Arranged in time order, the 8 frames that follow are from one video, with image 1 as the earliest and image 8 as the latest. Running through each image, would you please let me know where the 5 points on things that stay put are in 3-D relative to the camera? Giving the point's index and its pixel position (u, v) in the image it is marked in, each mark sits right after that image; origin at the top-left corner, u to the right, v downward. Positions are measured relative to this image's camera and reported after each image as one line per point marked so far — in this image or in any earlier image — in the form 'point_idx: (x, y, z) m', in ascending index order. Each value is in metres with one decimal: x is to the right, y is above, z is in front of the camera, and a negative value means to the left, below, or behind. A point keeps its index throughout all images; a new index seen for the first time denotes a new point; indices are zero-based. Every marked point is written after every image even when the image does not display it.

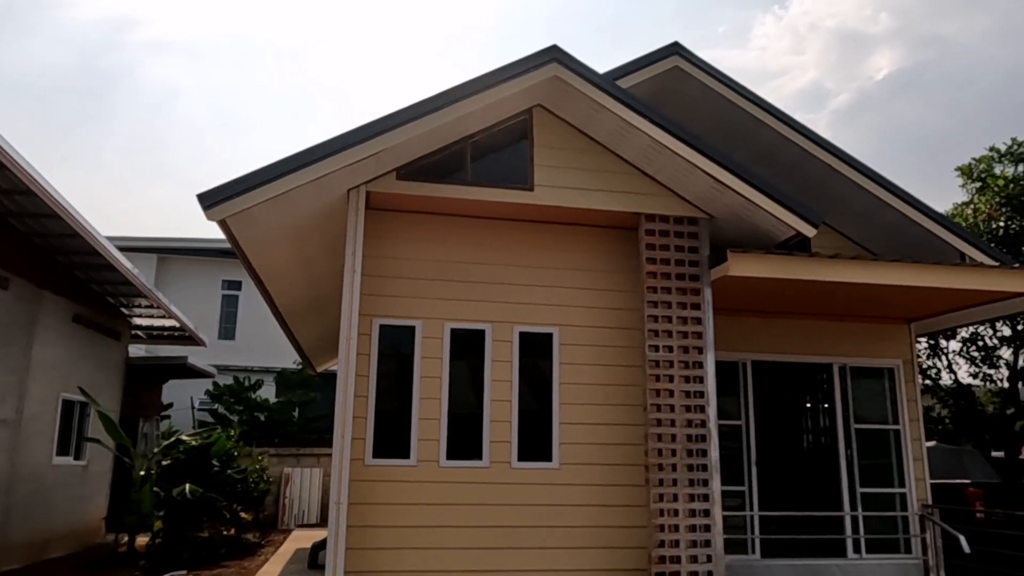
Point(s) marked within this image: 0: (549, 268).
0: (+0.3, +0.2, +6.1) m
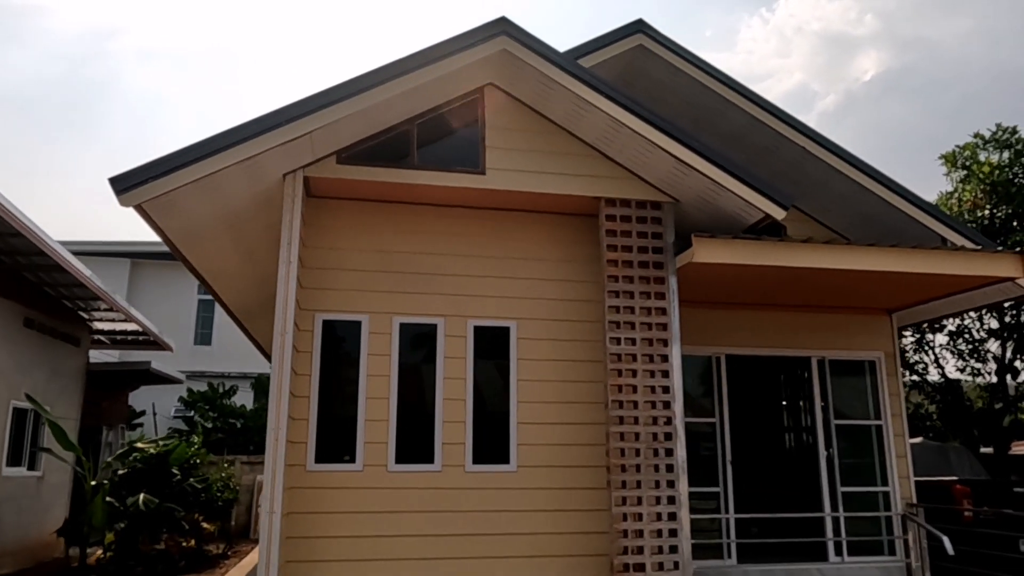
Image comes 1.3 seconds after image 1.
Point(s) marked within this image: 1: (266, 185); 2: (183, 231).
0: (-0.1, +0.2, +5.8) m
1: (-1.7, +0.7, +5.1) m
2: (-2.3, +0.4, +5.2) m
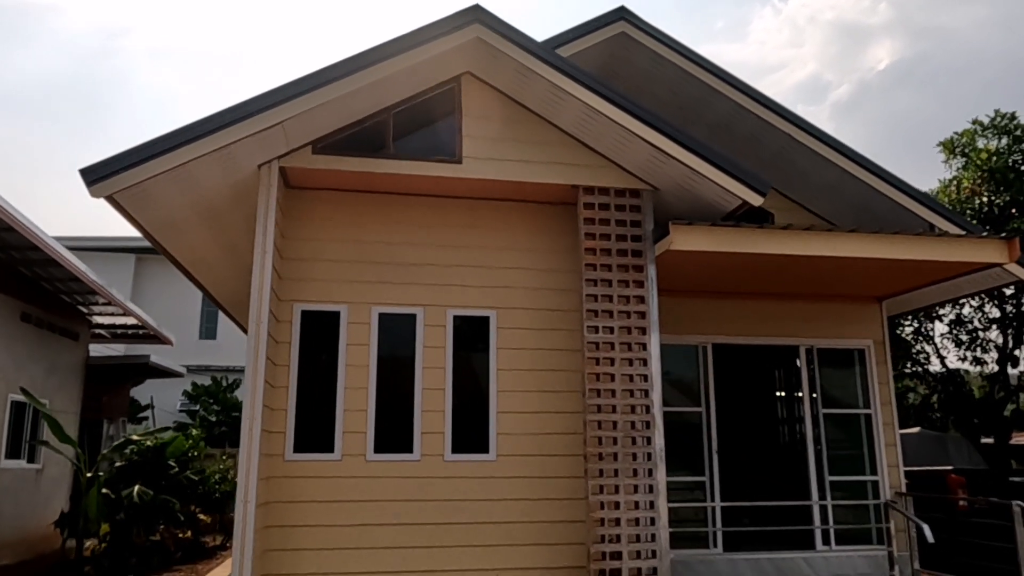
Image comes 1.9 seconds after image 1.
0: (-0.2, +0.3, +5.7) m
1: (-1.8, +0.8, +5.1) m
2: (-2.4, +0.5, +5.3) m
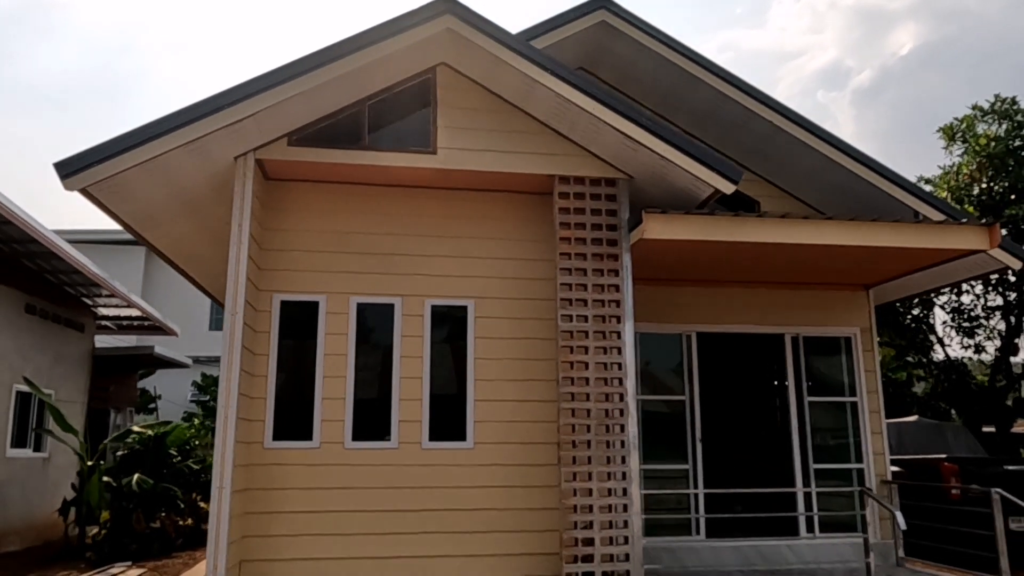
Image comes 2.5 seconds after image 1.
0: (-0.4, +0.4, +5.8) m
1: (-2.0, +0.8, +5.2) m
2: (-2.6, +0.5, +5.3) m
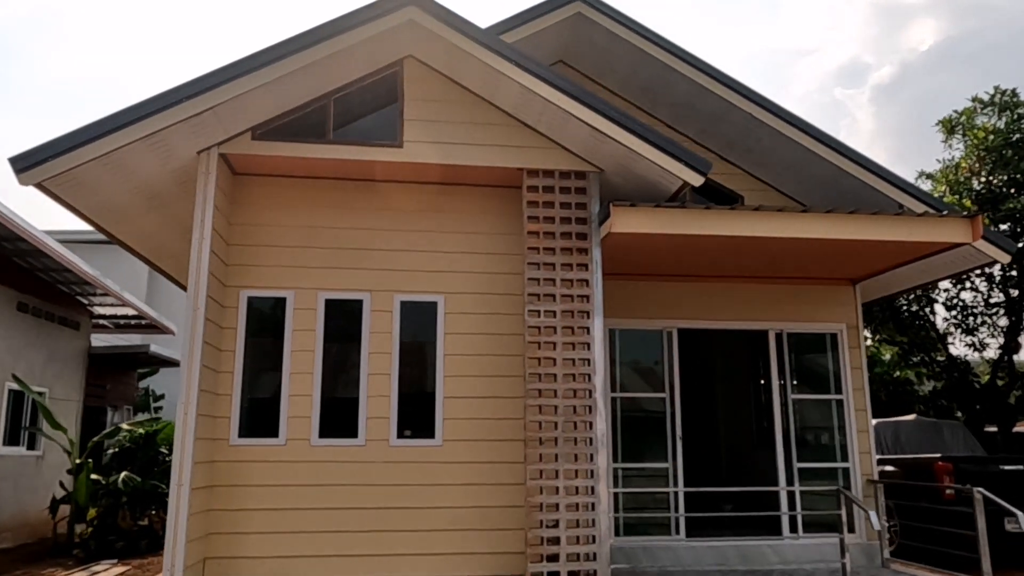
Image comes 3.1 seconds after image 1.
0: (-0.6, +0.4, +5.7) m
1: (-2.2, +0.9, +5.1) m
2: (-2.9, +0.6, +5.3) m
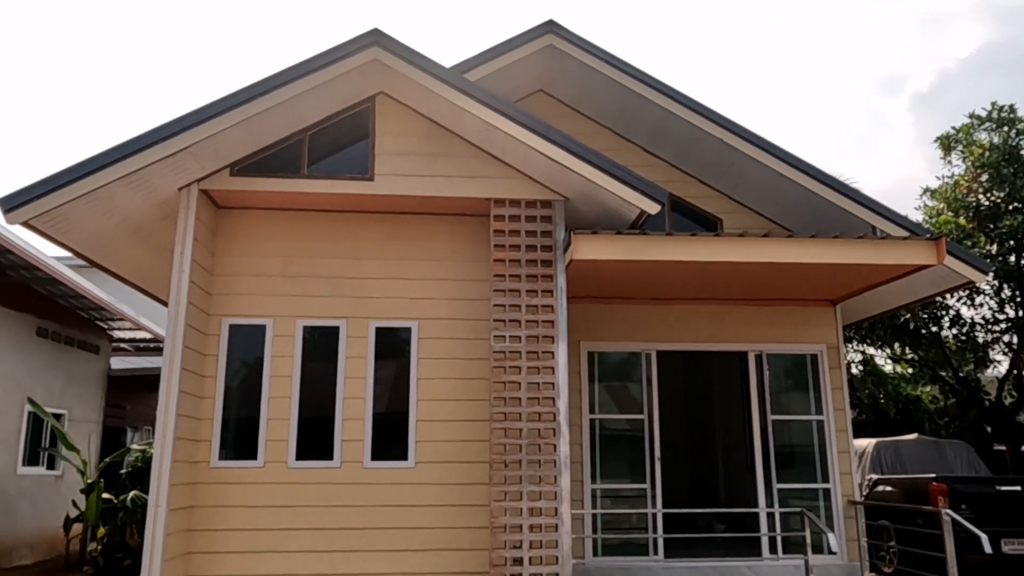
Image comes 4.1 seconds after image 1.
0: (-0.8, +0.2, +5.9) m
1: (-2.5, +0.6, +5.4) m
2: (-3.1, +0.3, +5.6) m
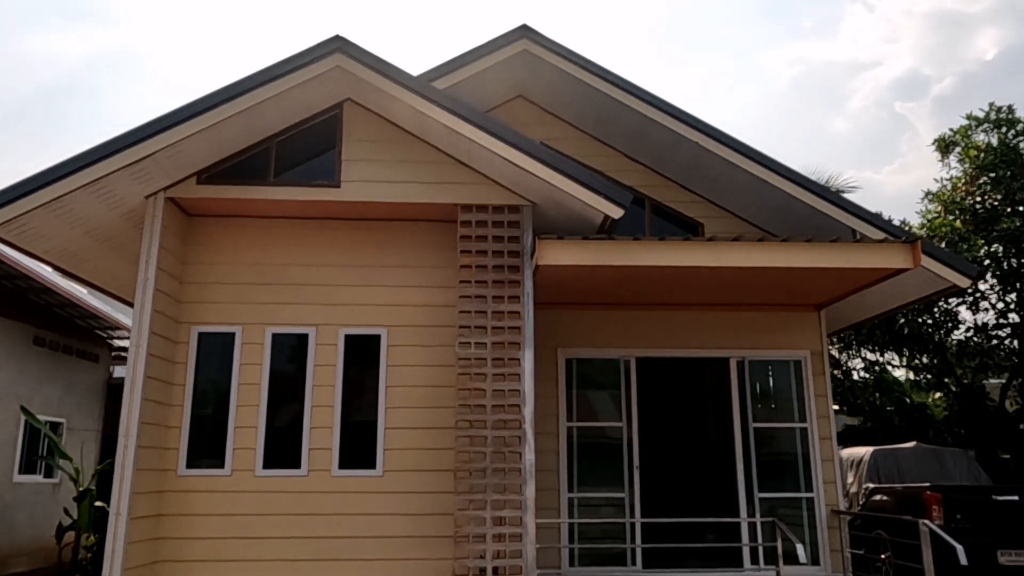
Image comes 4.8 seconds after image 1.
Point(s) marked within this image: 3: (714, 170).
0: (-1.1, +0.2, +5.9) m
1: (-2.7, +0.6, +5.5) m
2: (-3.3, +0.3, +5.7) m
3: (+1.8, +1.0, +6.7) m
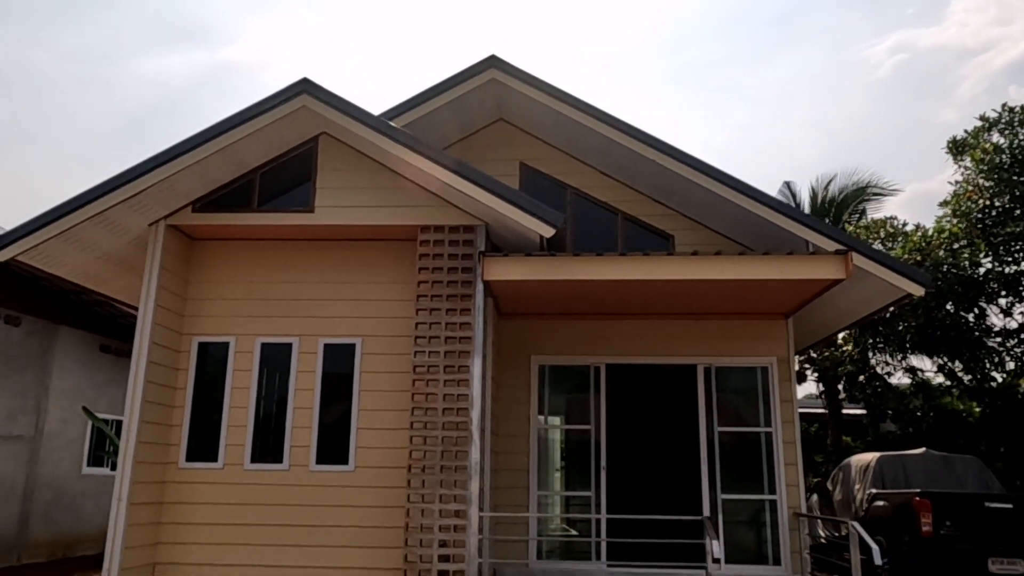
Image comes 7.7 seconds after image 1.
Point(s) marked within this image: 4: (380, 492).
0: (-1.4, 0.0, +6.5) m
1: (-3.1, +0.4, +6.3) m
2: (-3.7, +0.1, +6.5) m
3: (+1.5, +0.9, +7.0) m
4: (-1.1, -1.6, +6.1) m
